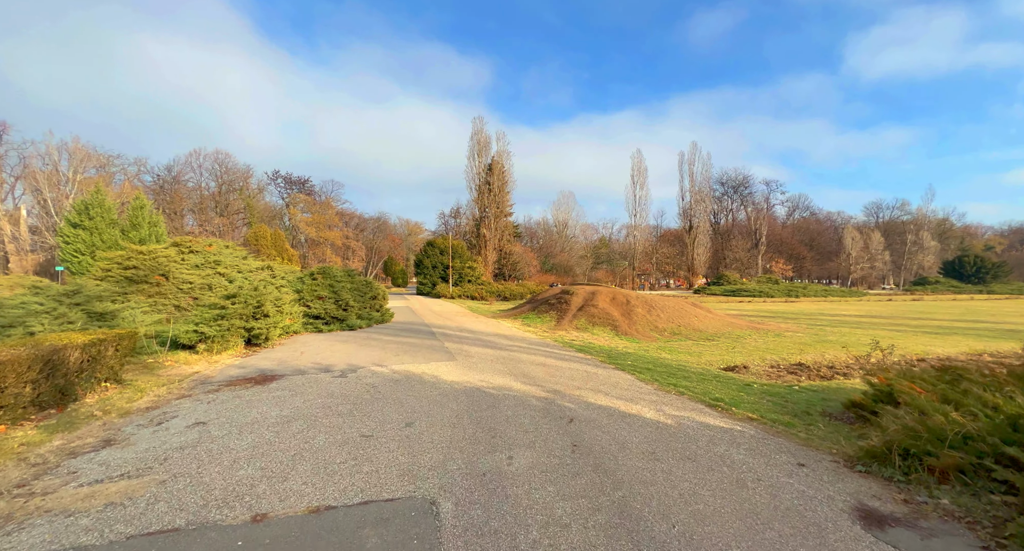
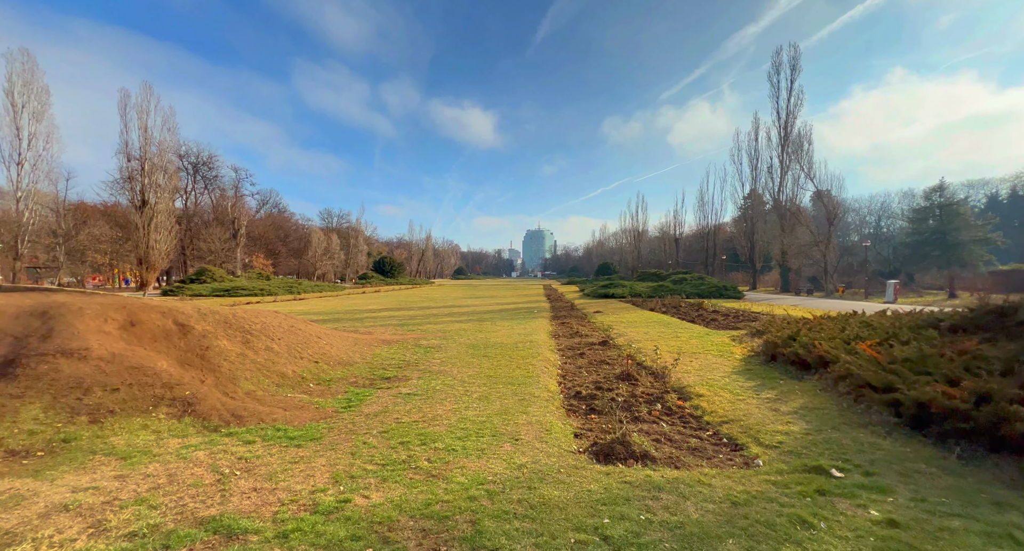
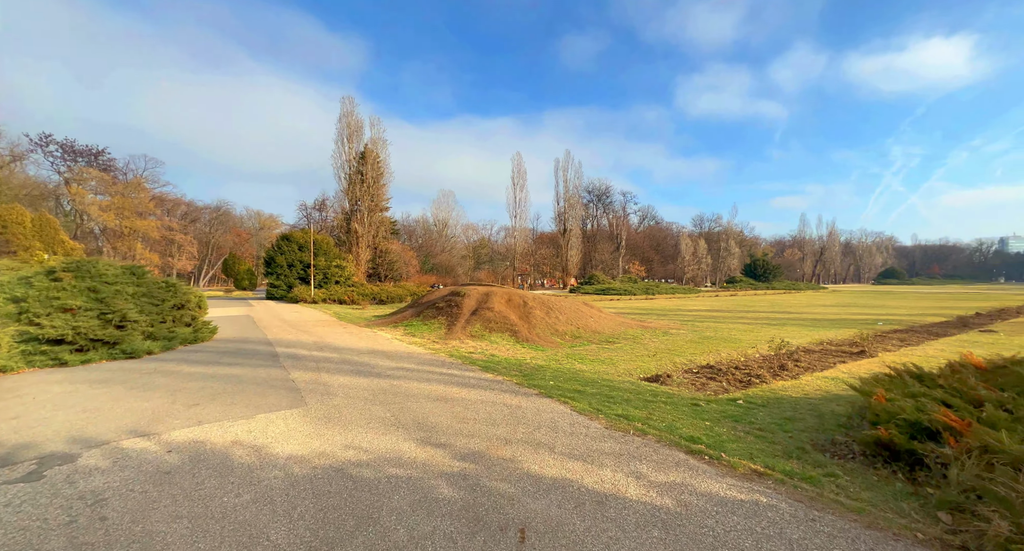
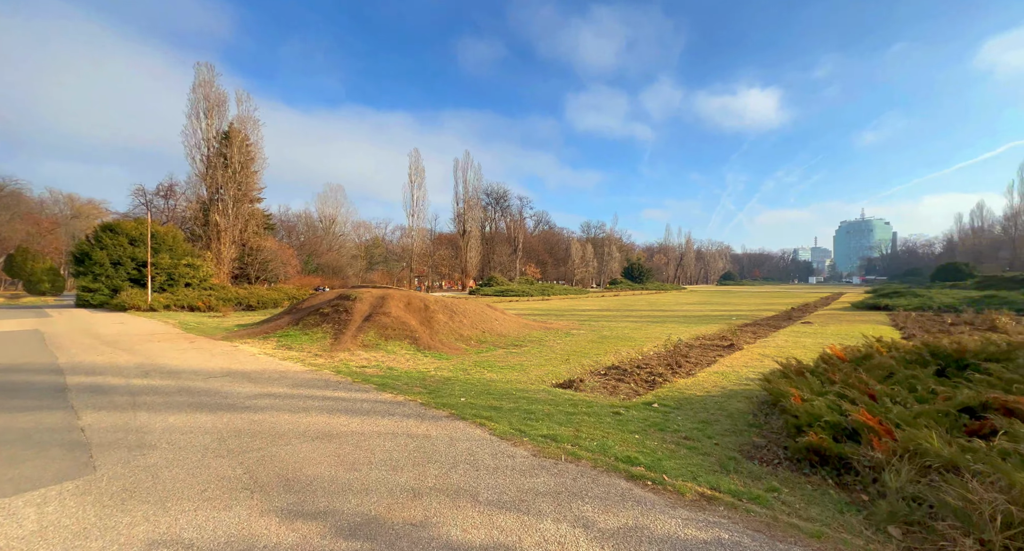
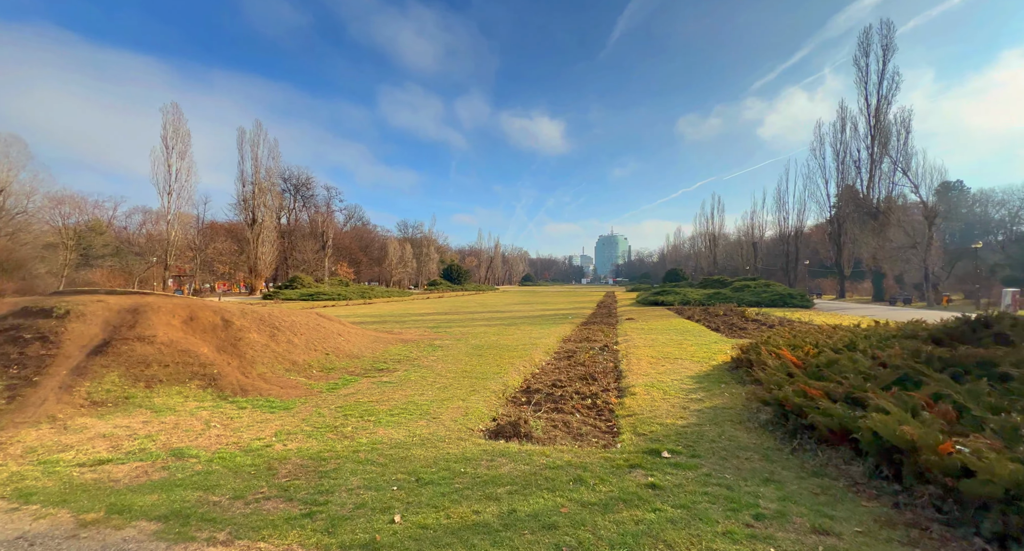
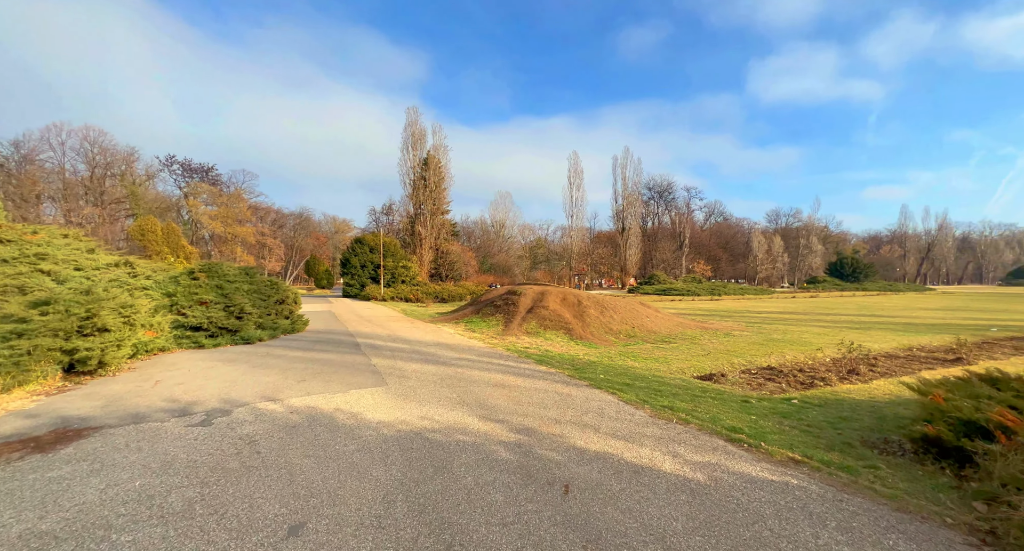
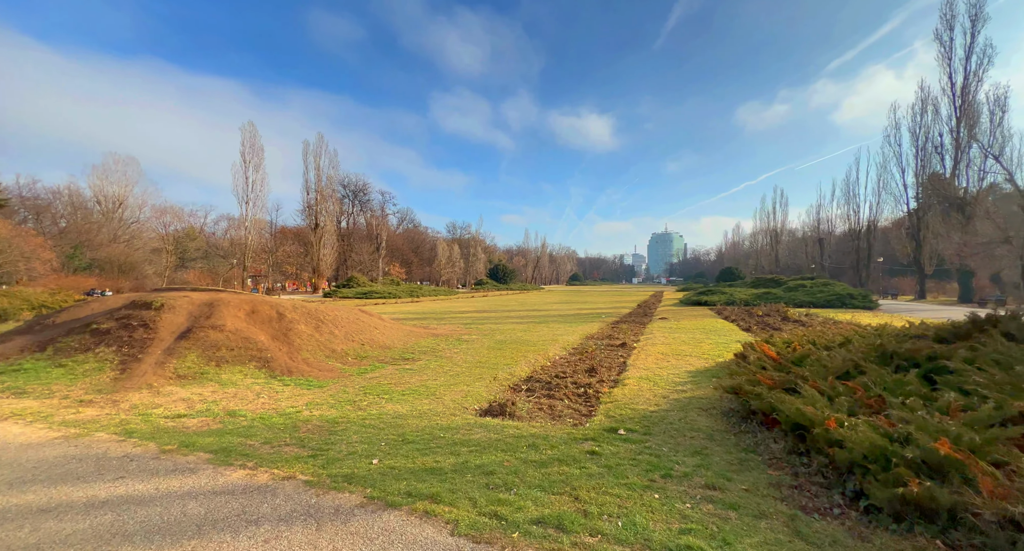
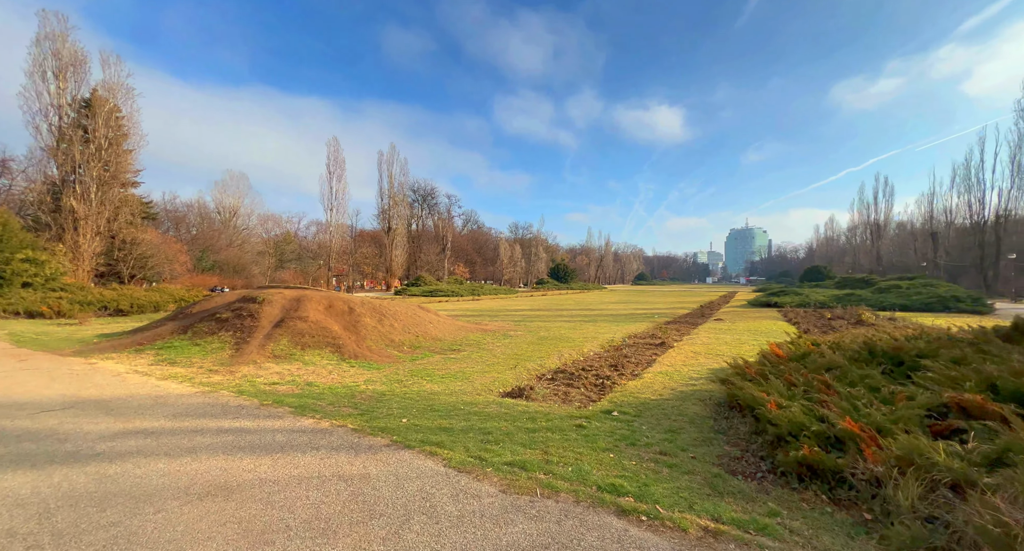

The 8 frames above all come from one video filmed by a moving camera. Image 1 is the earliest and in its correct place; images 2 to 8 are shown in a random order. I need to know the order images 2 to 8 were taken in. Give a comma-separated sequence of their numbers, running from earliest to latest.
6, 3, 4, 8, 7, 5, 2
